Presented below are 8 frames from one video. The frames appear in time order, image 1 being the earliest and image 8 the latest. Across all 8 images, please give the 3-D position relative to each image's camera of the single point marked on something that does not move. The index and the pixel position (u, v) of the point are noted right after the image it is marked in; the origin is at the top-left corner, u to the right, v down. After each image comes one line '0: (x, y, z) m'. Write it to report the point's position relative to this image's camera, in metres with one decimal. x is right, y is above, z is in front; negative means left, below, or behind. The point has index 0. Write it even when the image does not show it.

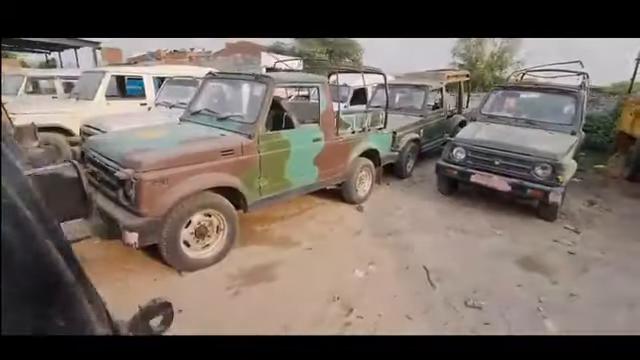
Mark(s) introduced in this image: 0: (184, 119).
0: (-2.1, +0.9, +4.7) m
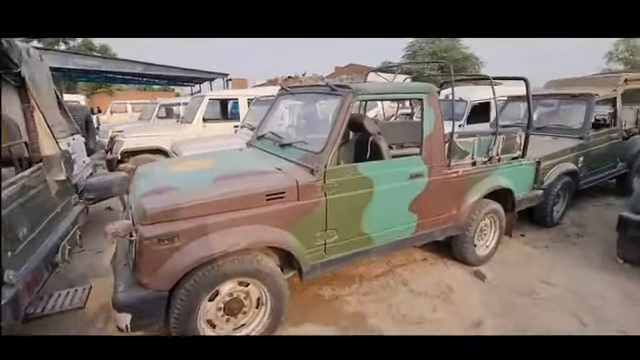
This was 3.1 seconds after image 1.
0: (-0.9, +0.5, +3.9) m
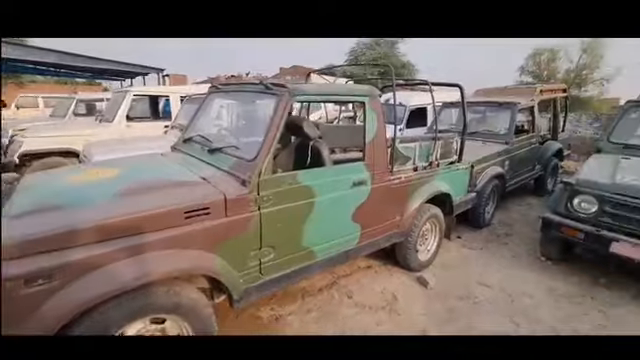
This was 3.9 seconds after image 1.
0: (-1.6, +0.4, +3.4) m
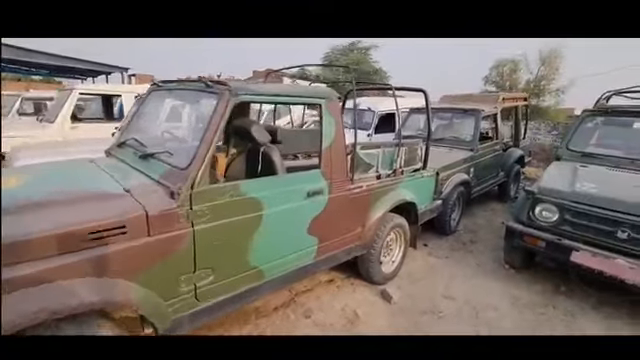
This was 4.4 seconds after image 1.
0: (-2.0, +0.3, +3.0) m
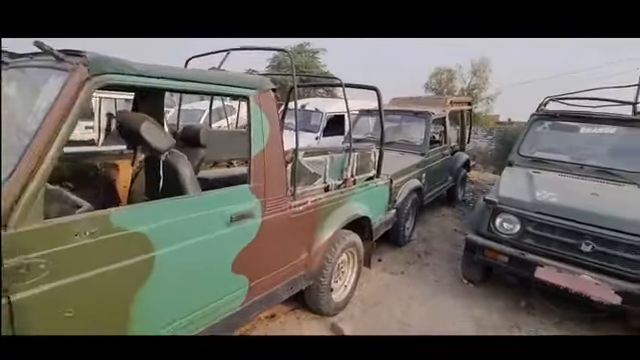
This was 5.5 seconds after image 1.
0: (-2.5, +0.1, +1.9) m
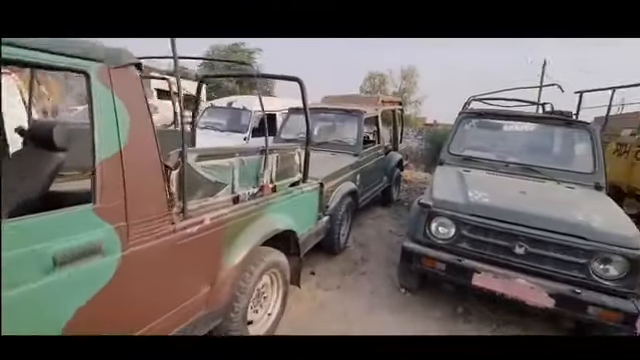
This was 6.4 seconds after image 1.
0: (-3.0, 0.0, +0.9) m
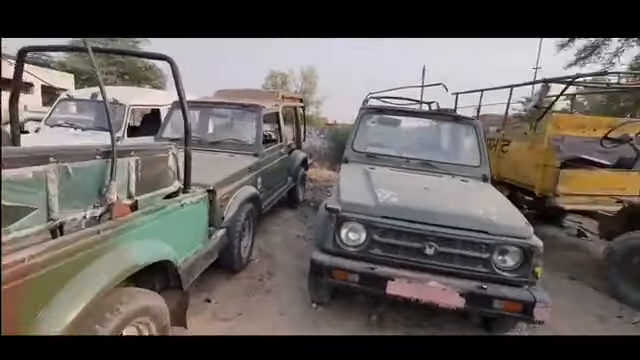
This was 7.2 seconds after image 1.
0: (-3.1, -0.2, -0.6) m
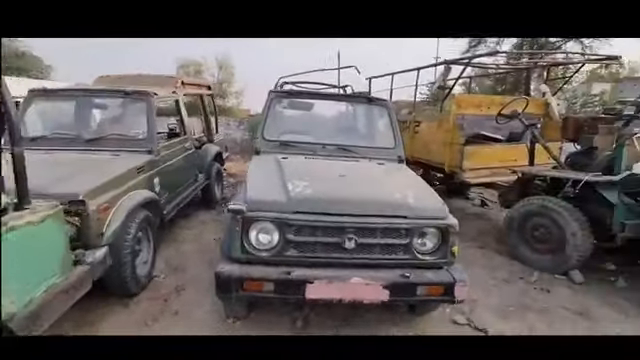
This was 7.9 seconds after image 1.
0: (-3.0, -0.5, -1.7) m
